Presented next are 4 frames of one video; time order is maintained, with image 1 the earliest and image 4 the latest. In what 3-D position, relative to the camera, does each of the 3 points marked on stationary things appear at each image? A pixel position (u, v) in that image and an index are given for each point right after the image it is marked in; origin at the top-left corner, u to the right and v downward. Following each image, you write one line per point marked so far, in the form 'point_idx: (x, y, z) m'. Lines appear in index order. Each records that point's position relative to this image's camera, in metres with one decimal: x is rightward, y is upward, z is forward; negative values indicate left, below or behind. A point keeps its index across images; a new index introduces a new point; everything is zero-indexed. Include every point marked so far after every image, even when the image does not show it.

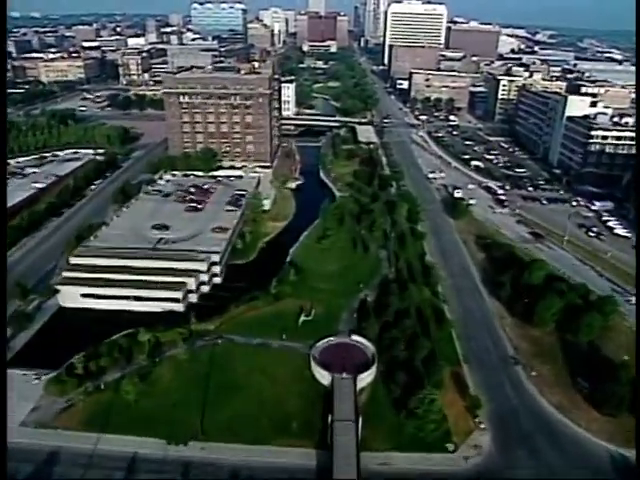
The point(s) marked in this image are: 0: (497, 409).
0: (+4.7, -4.5, +13.7) m
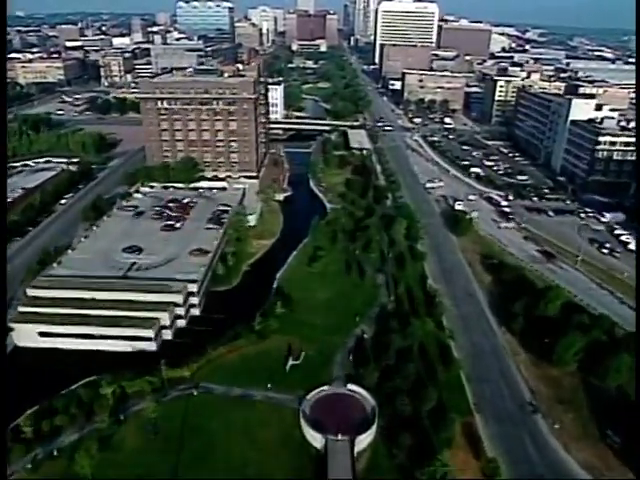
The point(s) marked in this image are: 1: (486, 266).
0: (+4.5, -5.3, +11.8) m
1: (+6.4, -1.0, +19.9) m
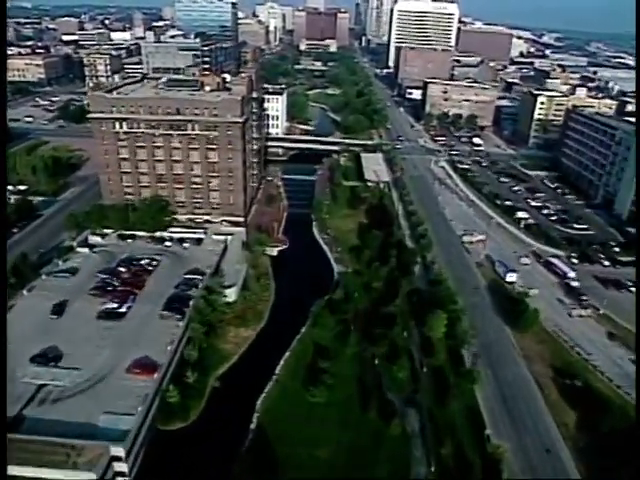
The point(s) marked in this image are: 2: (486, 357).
0: (+4.4, -8.3, +5.4) m
1: (+6.5, -4.0, +13.5) m
2: (+4.7, -3.3, +14.6) m
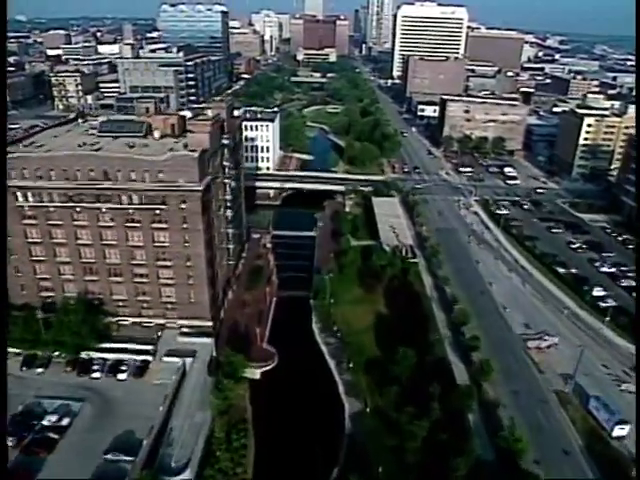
0: (+4.5, -11.3, -1.3) m
1: (+6.6, -7.0, +6.8) m
2: (+4.8, -6.3, +8.0) m
